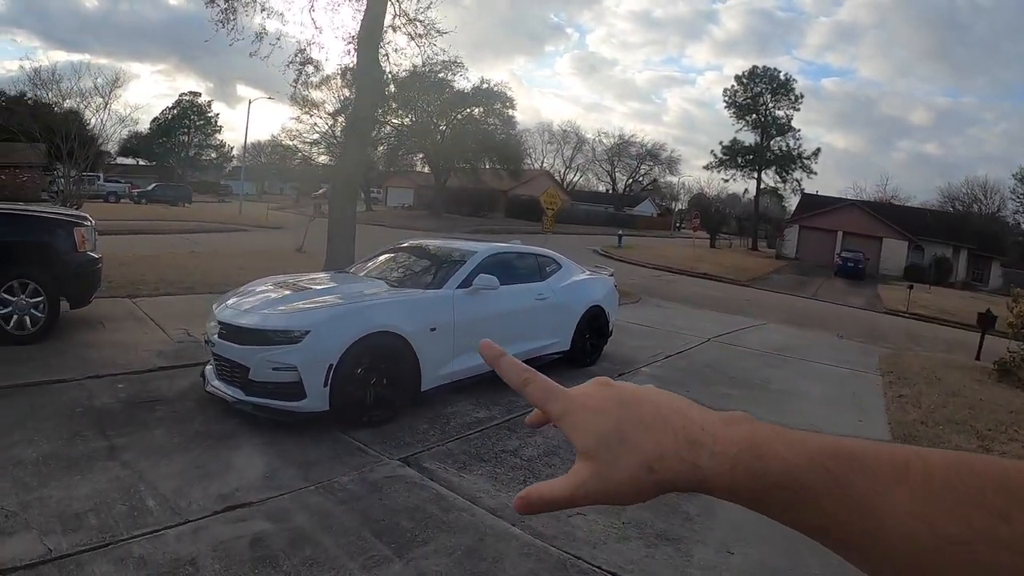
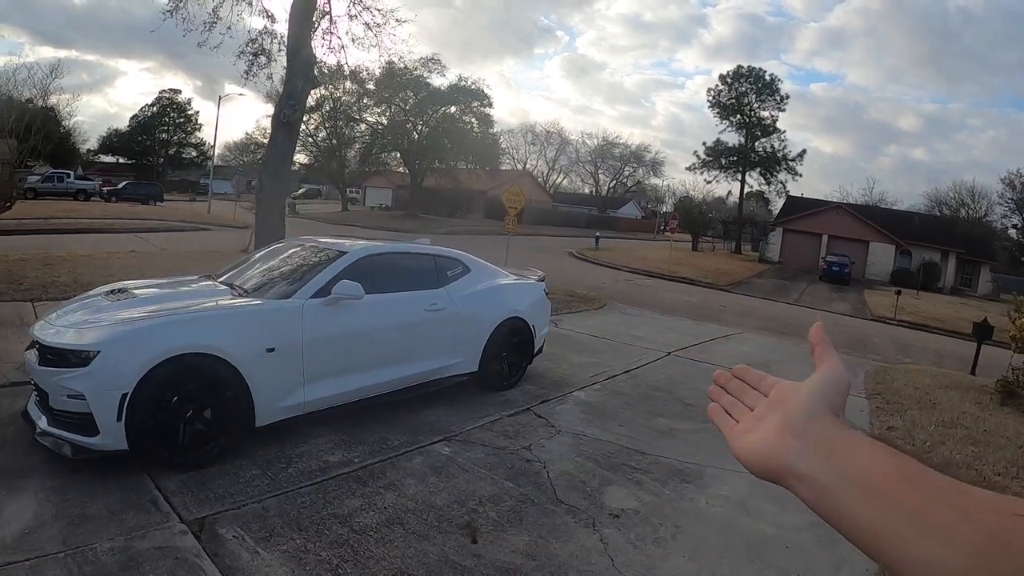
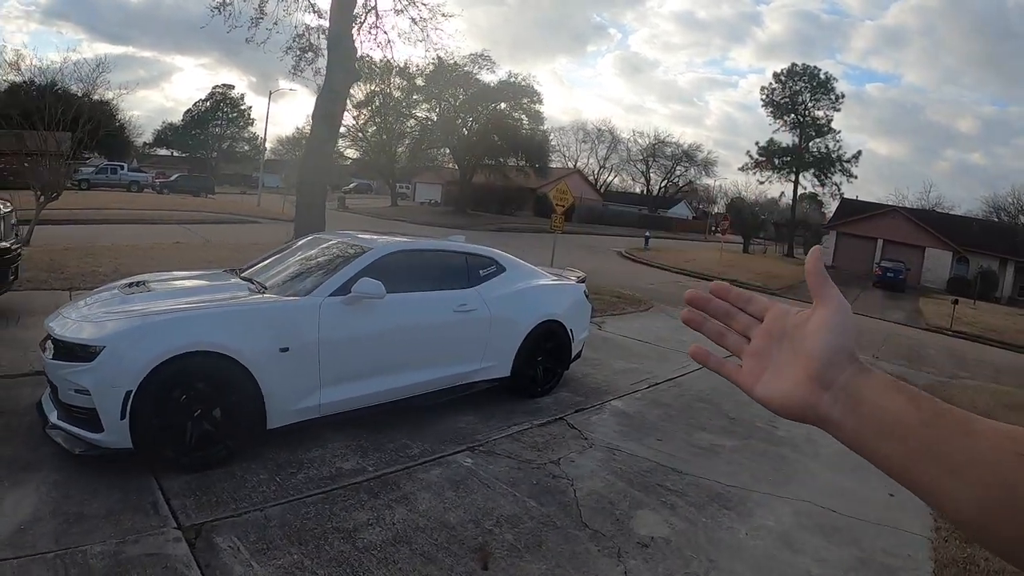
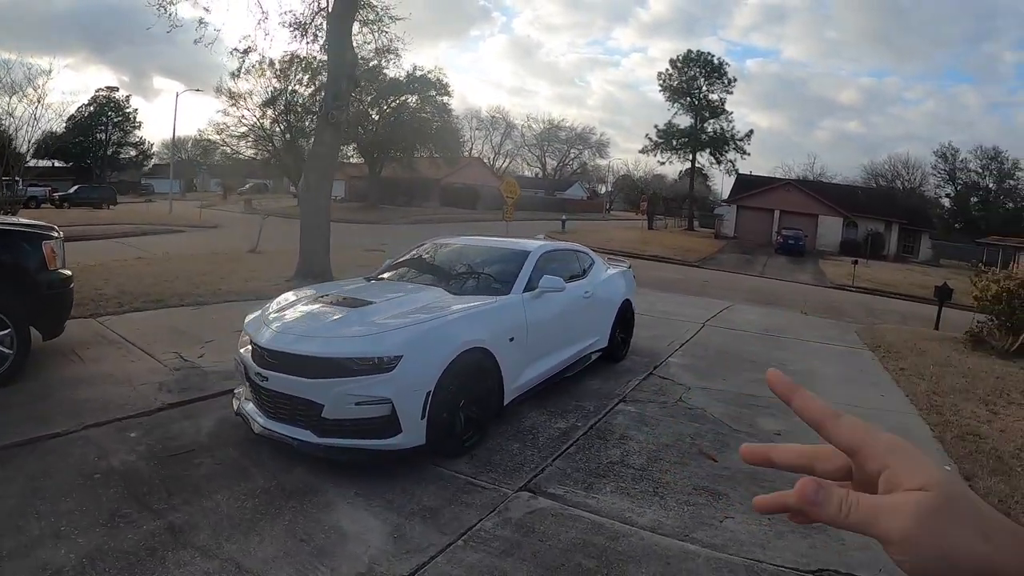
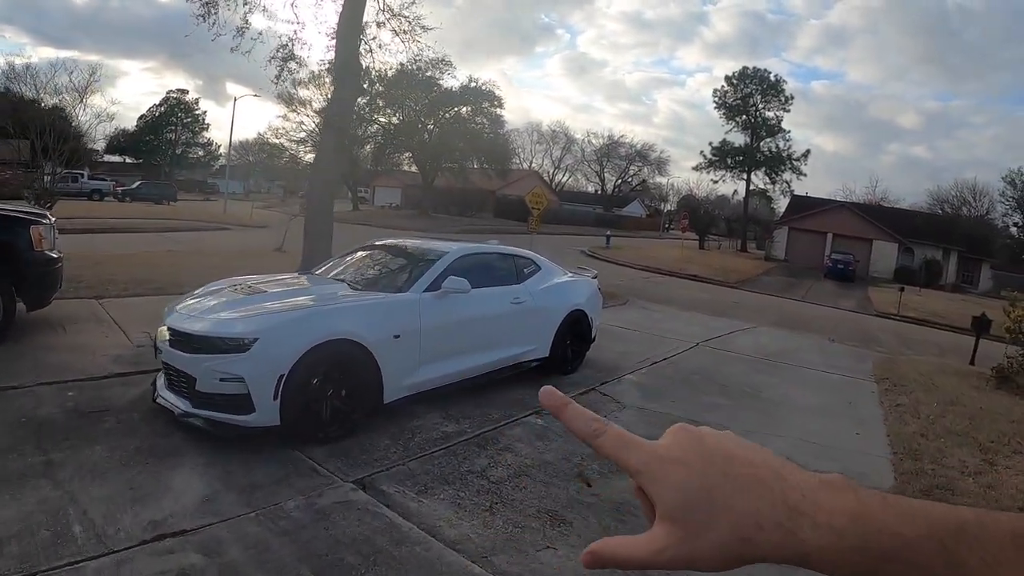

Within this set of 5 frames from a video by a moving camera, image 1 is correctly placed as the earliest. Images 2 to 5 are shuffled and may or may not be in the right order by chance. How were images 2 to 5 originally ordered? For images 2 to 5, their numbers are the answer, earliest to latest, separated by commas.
5, 2, 3, 4
